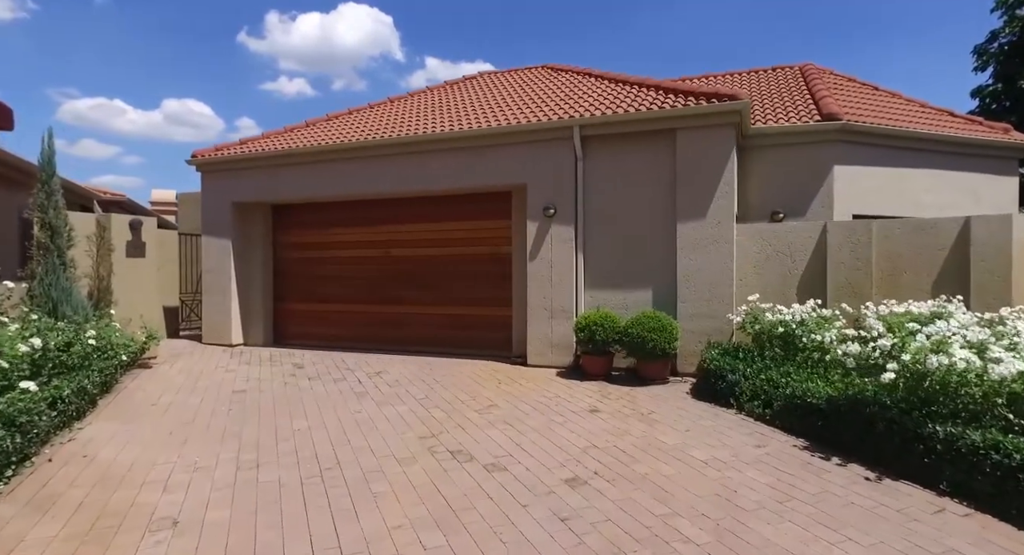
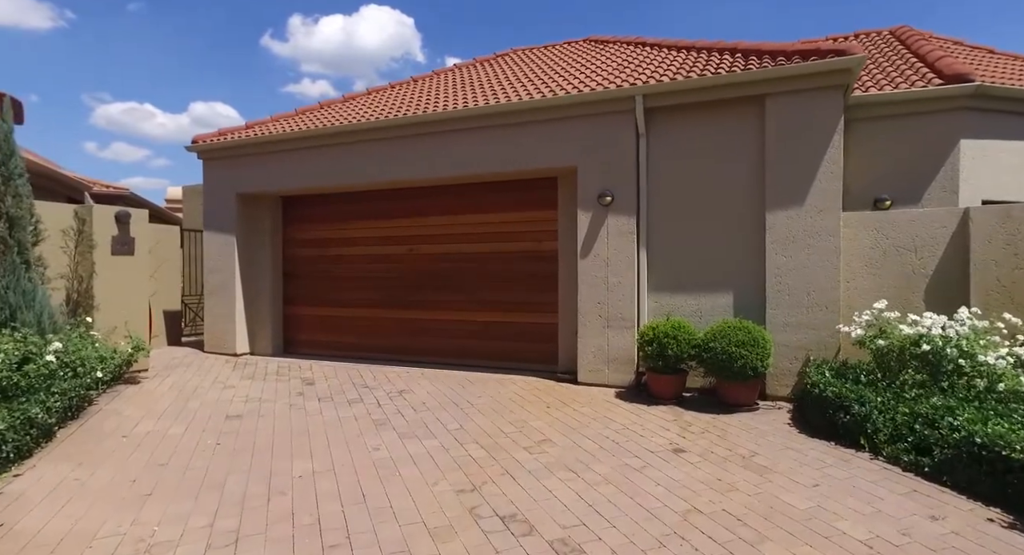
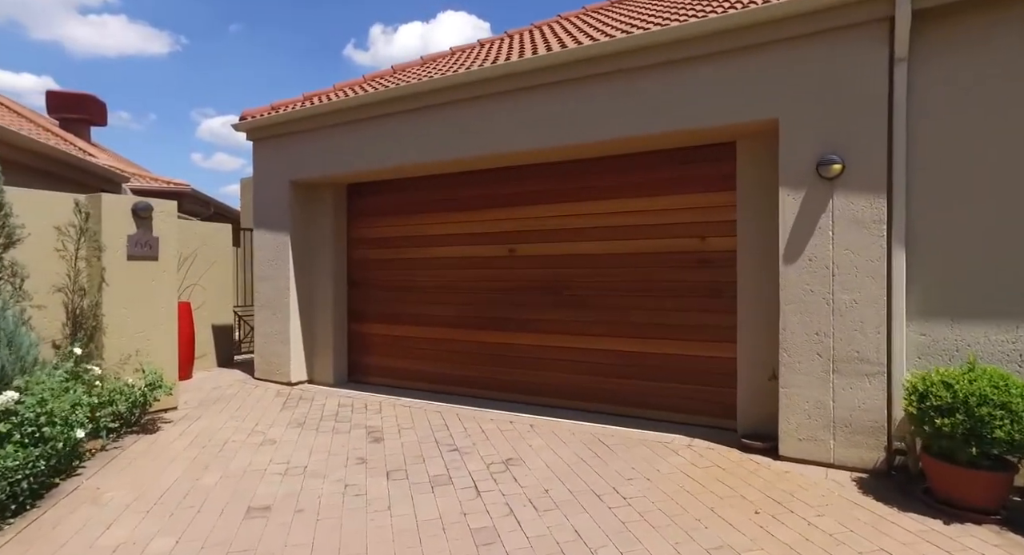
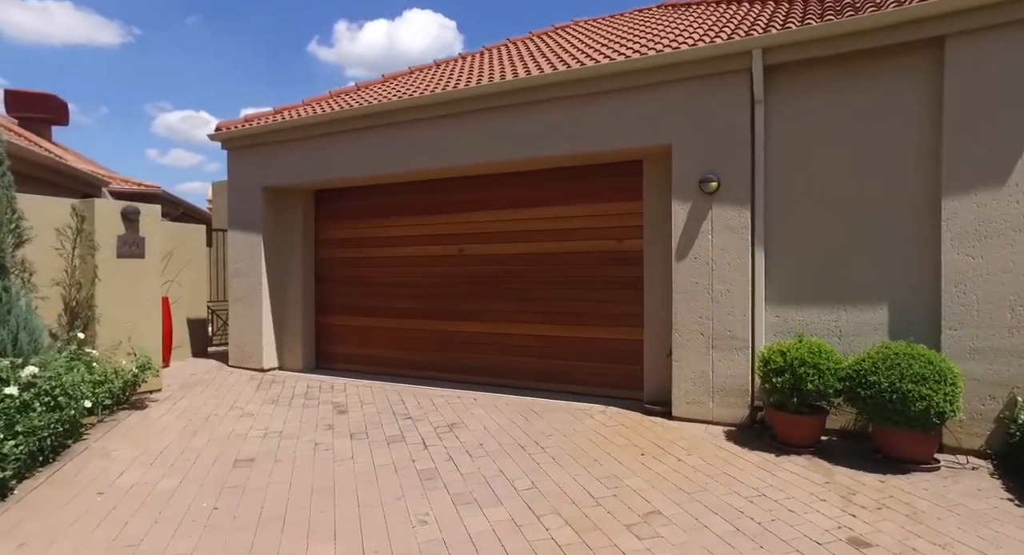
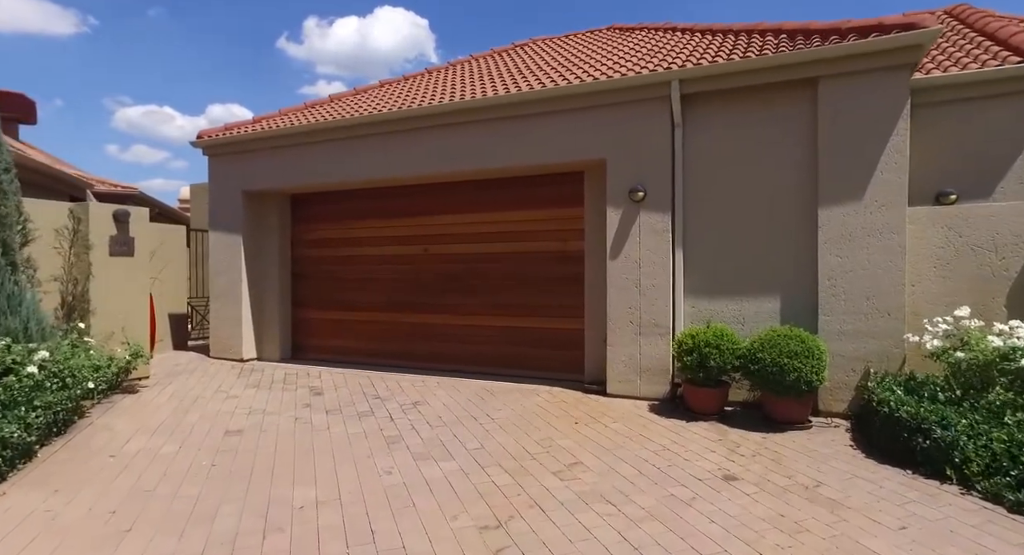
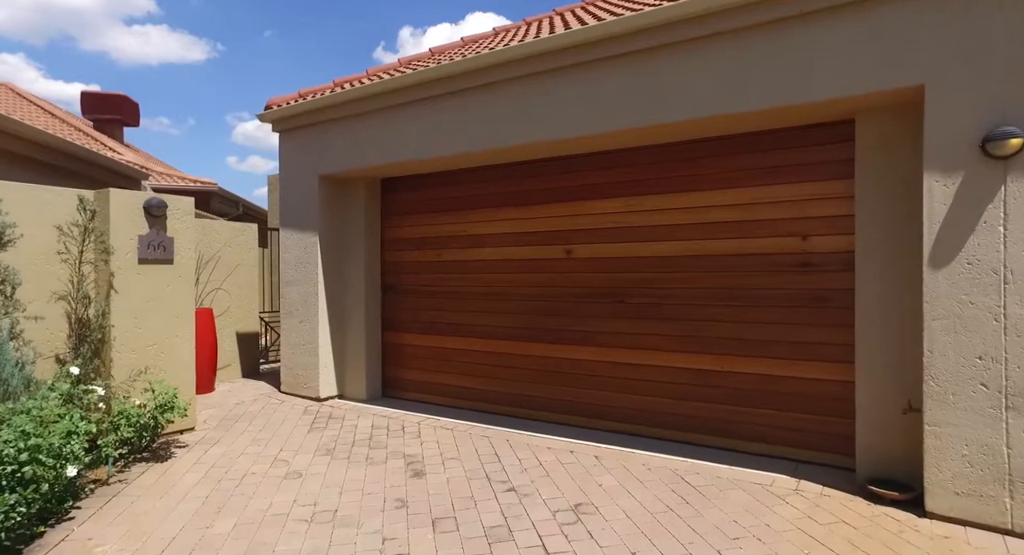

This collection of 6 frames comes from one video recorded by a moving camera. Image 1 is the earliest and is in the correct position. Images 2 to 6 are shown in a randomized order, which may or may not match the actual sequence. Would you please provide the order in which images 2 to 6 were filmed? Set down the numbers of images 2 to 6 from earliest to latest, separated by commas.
2, 5, 4, 3, 6
